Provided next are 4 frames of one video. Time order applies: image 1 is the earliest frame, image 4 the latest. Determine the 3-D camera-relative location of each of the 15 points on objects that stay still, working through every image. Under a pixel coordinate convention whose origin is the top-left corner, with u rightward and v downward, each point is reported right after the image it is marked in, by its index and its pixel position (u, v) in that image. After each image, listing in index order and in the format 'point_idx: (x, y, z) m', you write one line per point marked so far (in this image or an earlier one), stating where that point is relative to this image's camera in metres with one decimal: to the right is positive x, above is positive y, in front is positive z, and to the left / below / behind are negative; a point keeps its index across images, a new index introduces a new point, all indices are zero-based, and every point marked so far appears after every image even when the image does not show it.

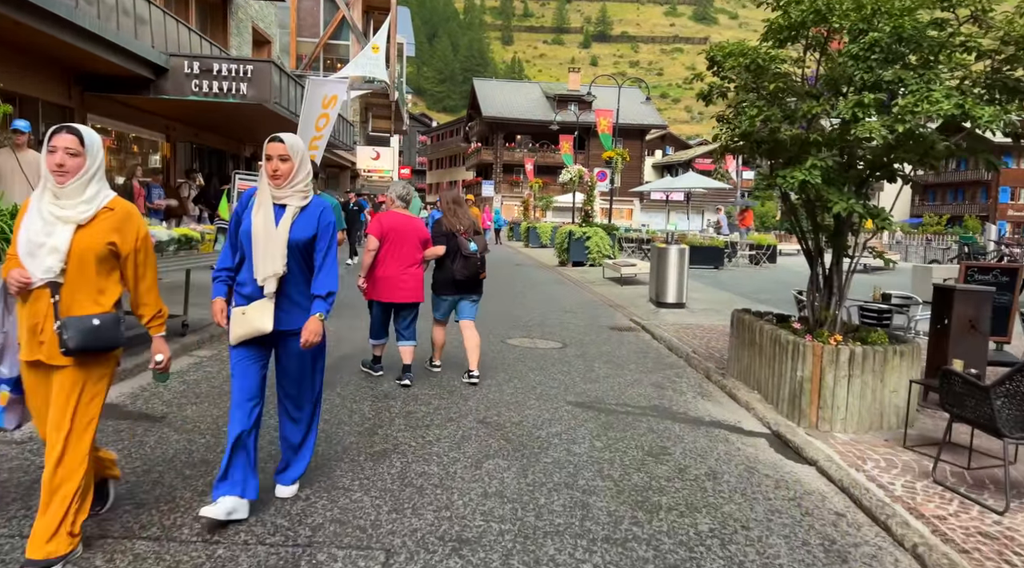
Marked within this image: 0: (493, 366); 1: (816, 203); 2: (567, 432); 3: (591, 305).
0: (-0.2, -0.7, +7.0) m
1: (+2.3, +0.6, +5.8) m
2: (+0.4, -1.0, +4.9) m
3: (+1.3, -0.3, +12.9) m
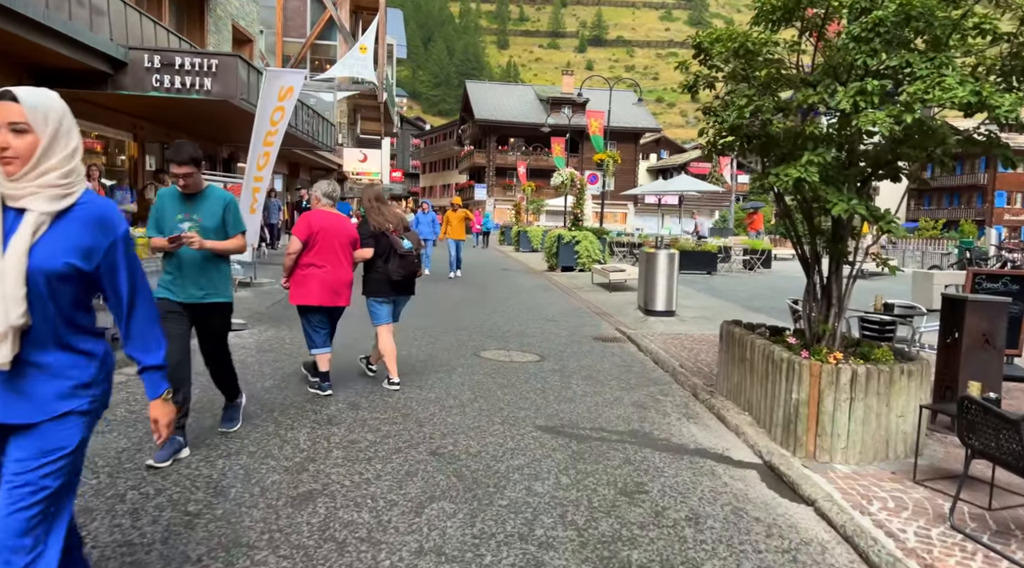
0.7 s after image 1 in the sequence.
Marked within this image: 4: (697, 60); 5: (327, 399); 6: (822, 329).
0: (-0.5, -0.8, +6.4) m
1: (+2.0, +0.6, +5.2) m
2: (+0.1, -1.0, +4.3) m
3: (+1.0, -0.4, +12.3) m
4: (+1.4, +1.6, +5.7) m
5: (-1.3, -0.8, +5.5) m
6: (+2.2, -0.3, +5.4) m
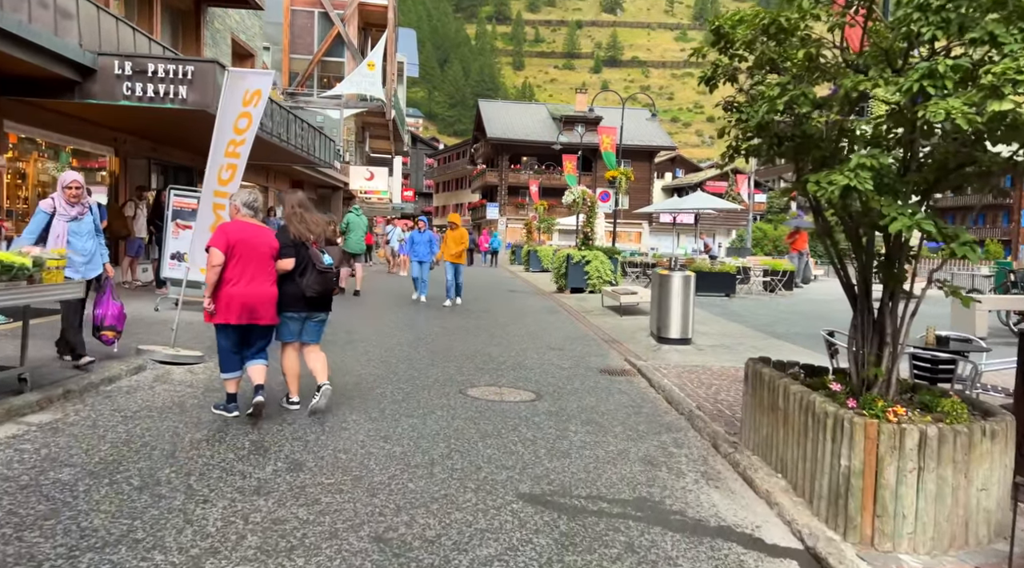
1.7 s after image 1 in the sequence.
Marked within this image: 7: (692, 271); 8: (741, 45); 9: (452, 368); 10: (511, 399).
0: (-0.6, -1.0, +5.4) m
1: (+1.9, +0.4, +4.2) m
2: (0.0, -1.2, +3.3) m
3: (+1.0, -0.8, +11.2) m
4: (+1.3, +1.4, +4.7) m
5: (-1.4, -1.0, +4.5) m
6: (+2.0, -0.5, +4.3) m
7: (+4.1, +0.3, +17.3) m
8: (+1.4, +1.4, +4.6) m
9: (-0.6, -0.9, +7.8) m
10: (0.0, -1.0, +6.7) m
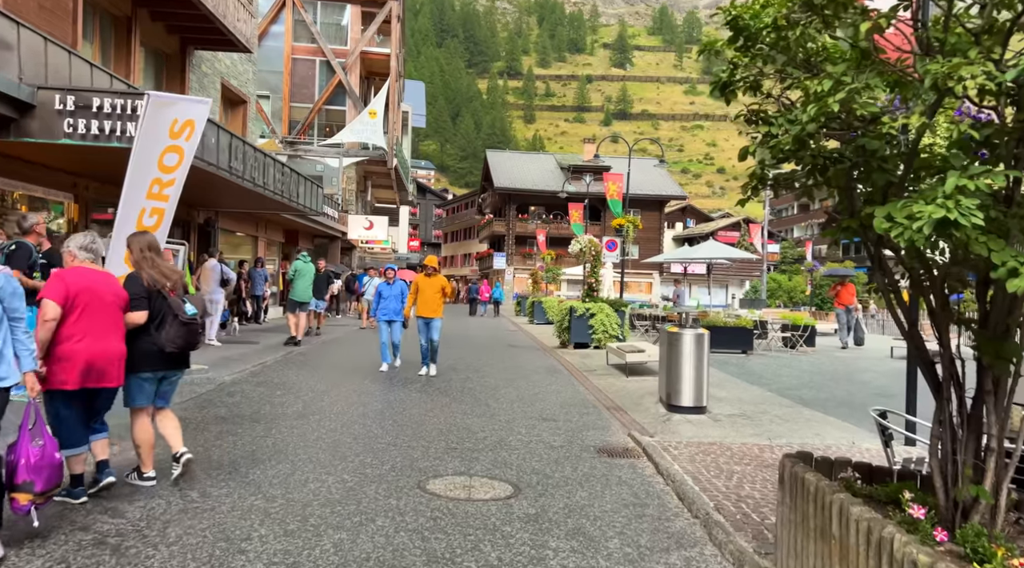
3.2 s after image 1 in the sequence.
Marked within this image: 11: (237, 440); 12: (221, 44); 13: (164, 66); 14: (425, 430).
0: (-0.8, -1.4, +4.1) m
1: (+1.7, +0.1, +3.0) m
2: (-0.3, -1.4, +2.0) m
3: (+0.9, -1.6, +9.9) m
4: (+1.0, +1.1, +3.5) m
5: (-1.7, -1.3, +3.2) m
6: (+1.8, -0.8, +3.0) m
7: (+4.0, -0.9, +16.0) m
8: (+1.1, +1.1, +3.4) m
9: (-0.8, -1.4, +6.5) m
10: (-0.2, -1.5, +5.3) m
11: (-2.3, -1.3, +6.3) m
12: (-6.8, +5.6, +17.8) m
13: (-7.8, +4.9, +17.3) m
14: (-0.8, -1.4, +7.4) m
